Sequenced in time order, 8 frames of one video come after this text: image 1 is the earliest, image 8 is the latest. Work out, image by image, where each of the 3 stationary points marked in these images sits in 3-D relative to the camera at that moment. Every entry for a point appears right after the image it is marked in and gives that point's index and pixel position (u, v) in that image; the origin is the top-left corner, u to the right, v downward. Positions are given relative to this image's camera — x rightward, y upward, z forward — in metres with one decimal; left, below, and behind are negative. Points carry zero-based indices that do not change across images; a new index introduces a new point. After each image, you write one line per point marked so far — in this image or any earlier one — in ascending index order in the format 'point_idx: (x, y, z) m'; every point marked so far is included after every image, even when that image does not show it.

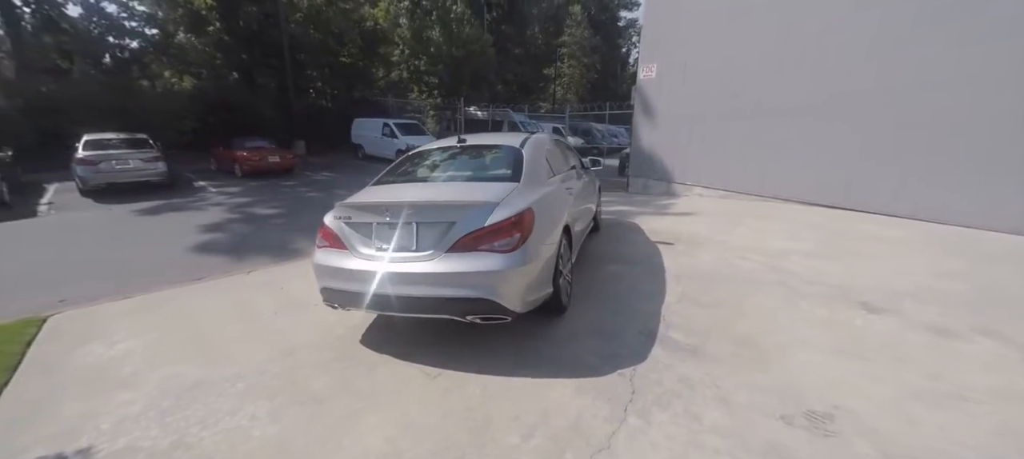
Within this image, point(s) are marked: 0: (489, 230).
0: (-0.2, 0.0, +2.9) m
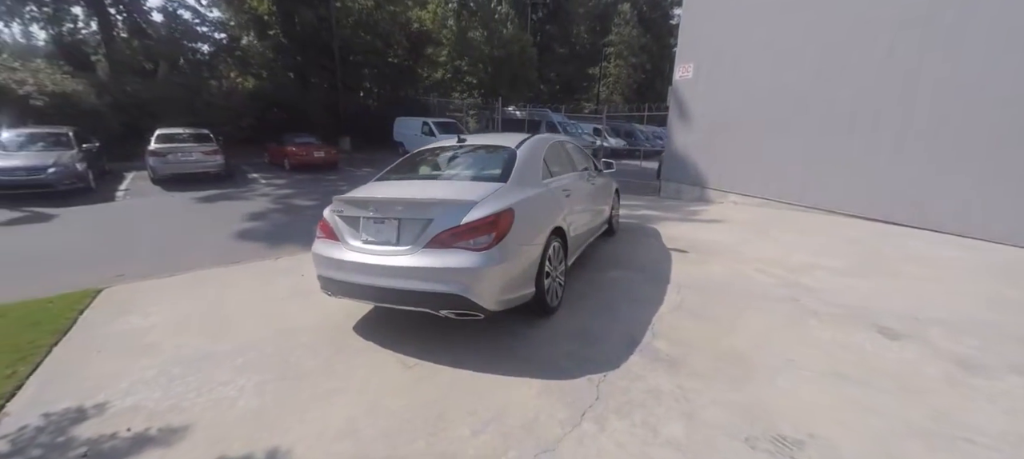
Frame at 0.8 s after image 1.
0: (-0.3, 0.0, +3.0) m
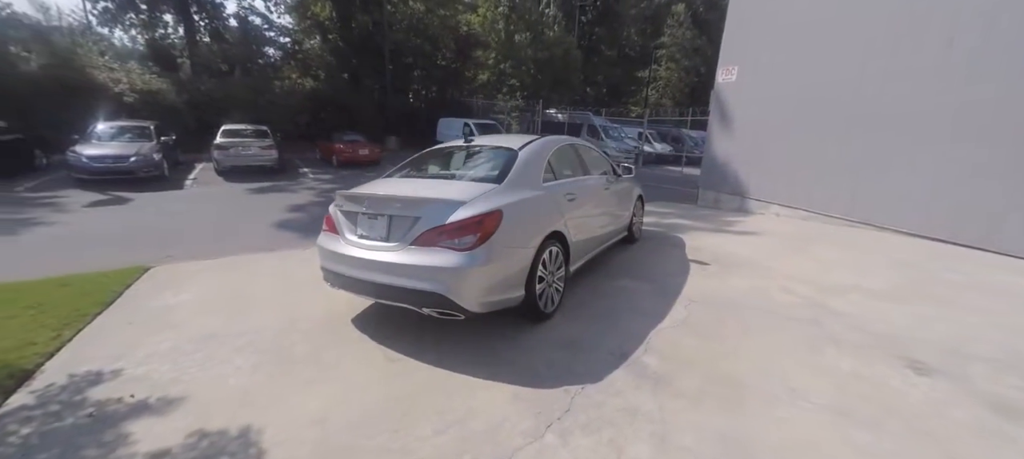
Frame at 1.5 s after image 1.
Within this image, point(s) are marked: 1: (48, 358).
0: (-0.4, 0.0, +3.1) m
1: (-3.2, -0.9, +3.0) m
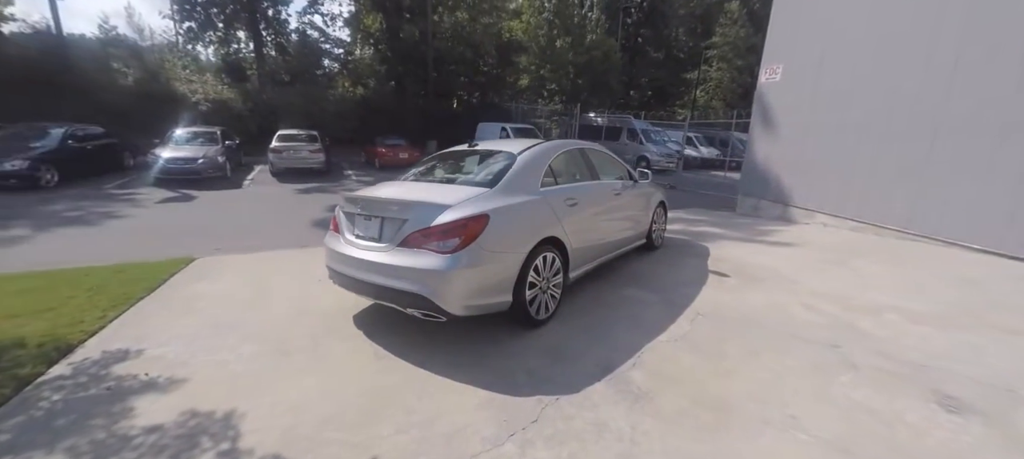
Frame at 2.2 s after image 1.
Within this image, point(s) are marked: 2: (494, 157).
0: (-0.6, 0.0, +3.2) m
1: (-3.4, -0.8, +3.5) m
2: (-0.2, +0.7, +4.1) m
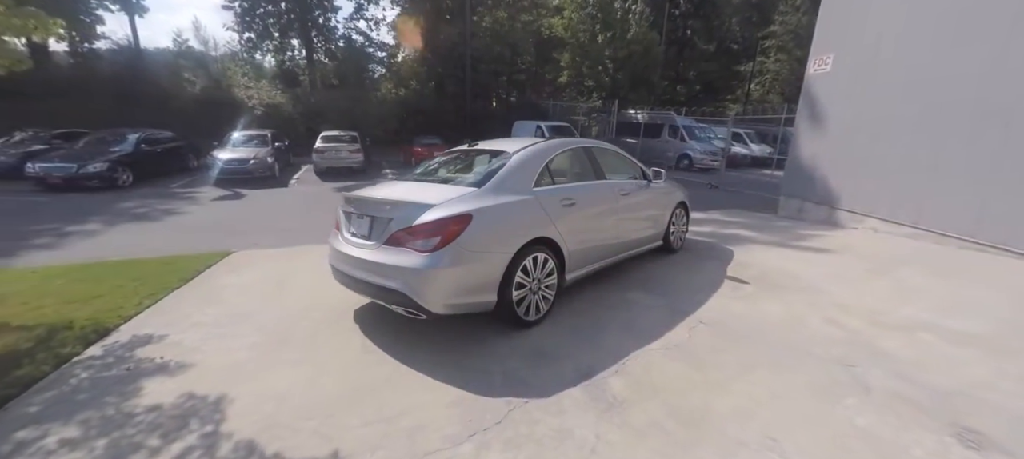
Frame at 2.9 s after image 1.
0: (-0.7, 0.0, +3.2) m
1: (-3.4, -0.8, +3.9) m
2: (-0.2, +0.7, +4.1) m
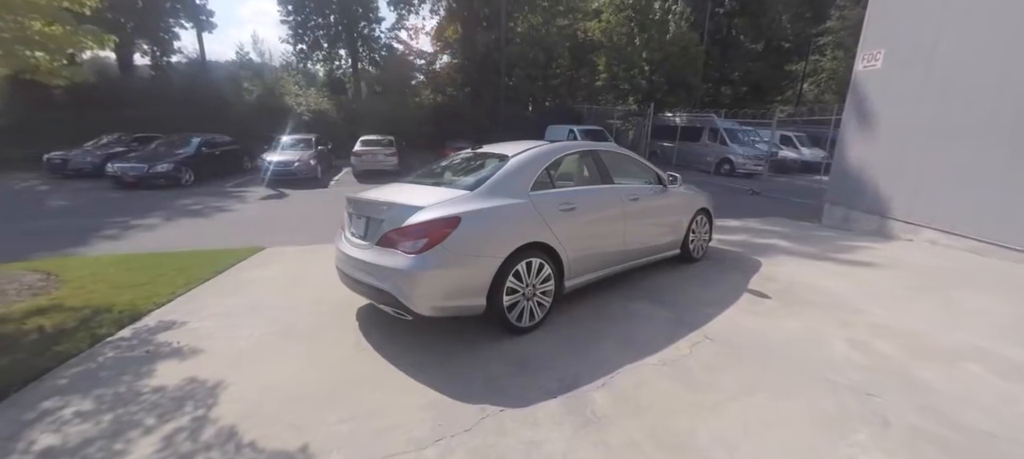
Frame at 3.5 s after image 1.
0: (-0.8, 0.0, +3.3) m
1: (-3.5, -0.8, +4.2) m
2: (-0.2, +0.6, +4.1) m
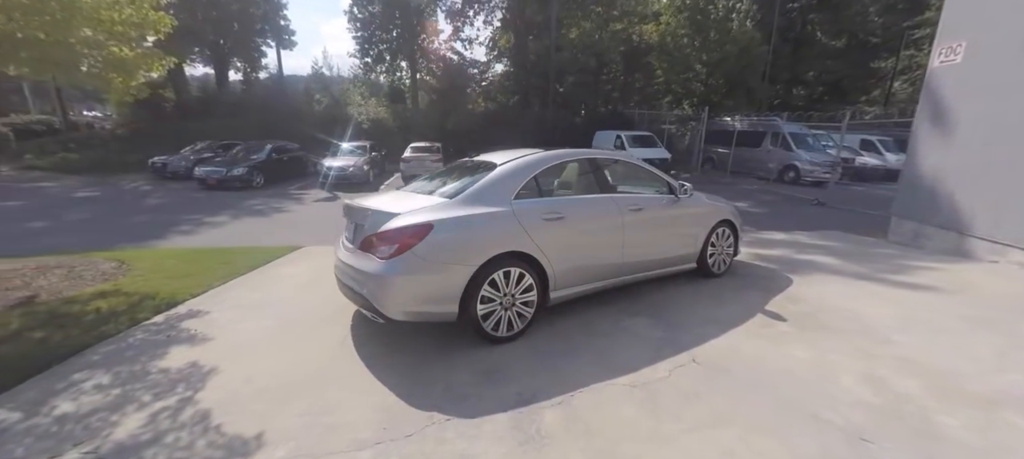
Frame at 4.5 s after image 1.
0: (-1.0, 0.0, +3.4) m
1: (-3.5, -0.7, +4.8) m
2: (-0.2, +0.6, +4.1) m
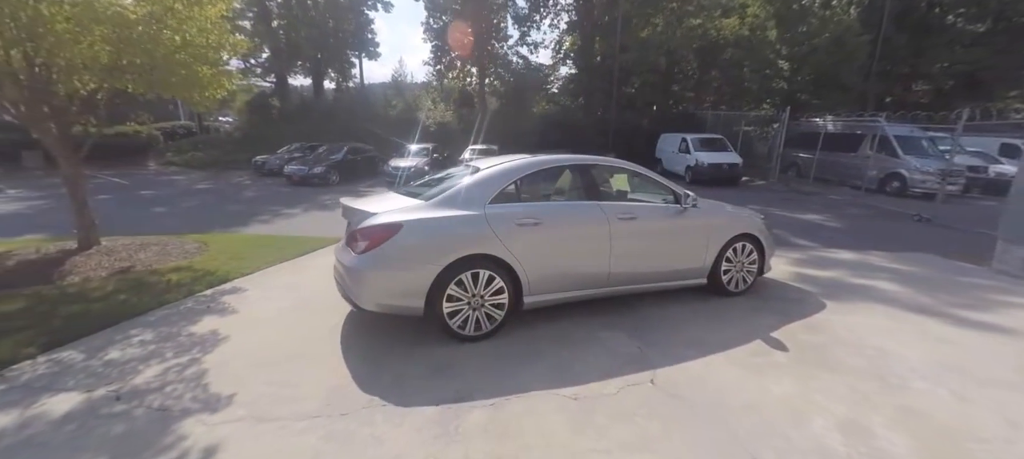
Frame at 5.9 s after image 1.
0: (-1.2, 0.0, +3.6) m
1: (-3.4, -0.6, +5.5) m
2: (-0.3, +0.6, +4.1) m
